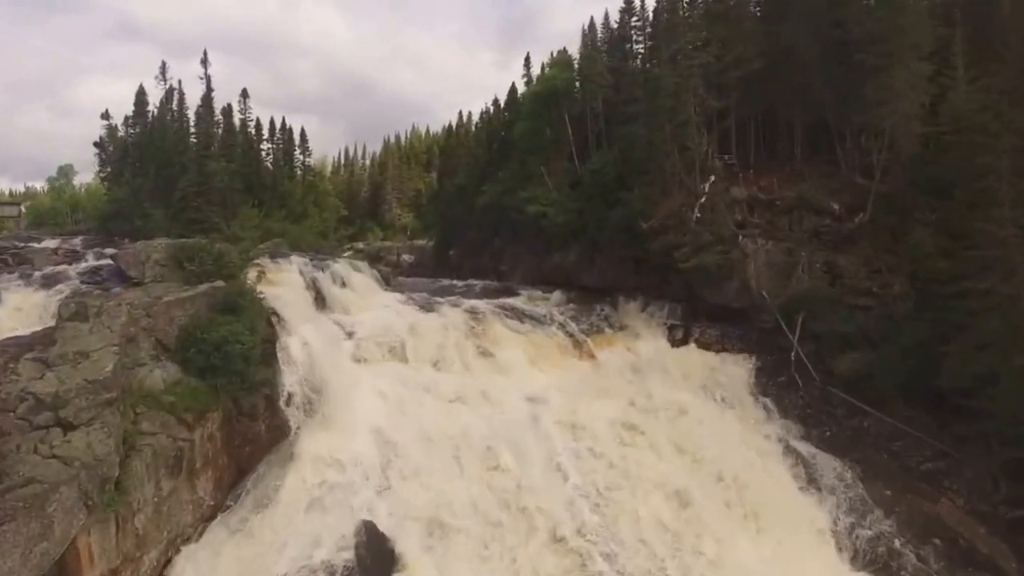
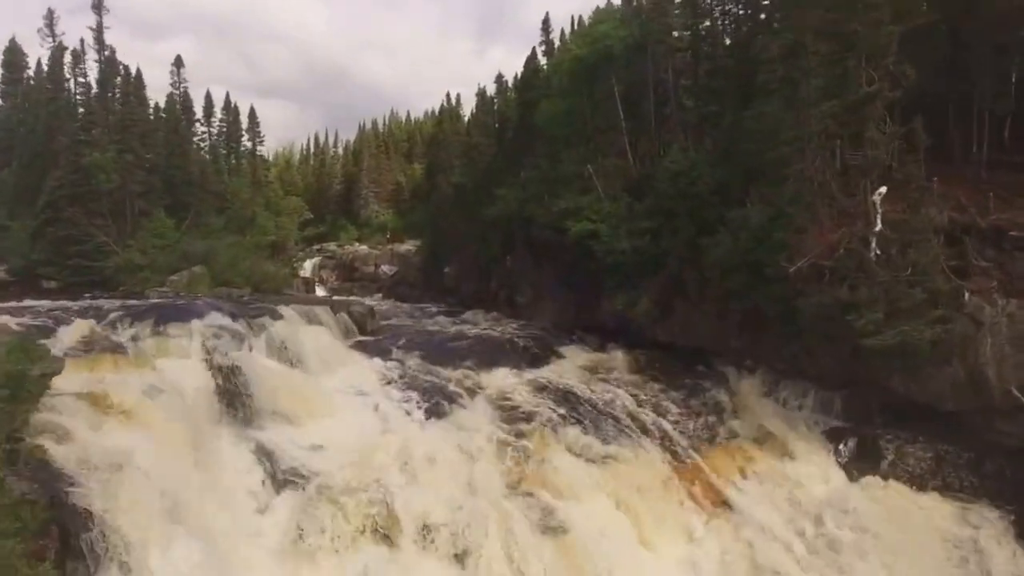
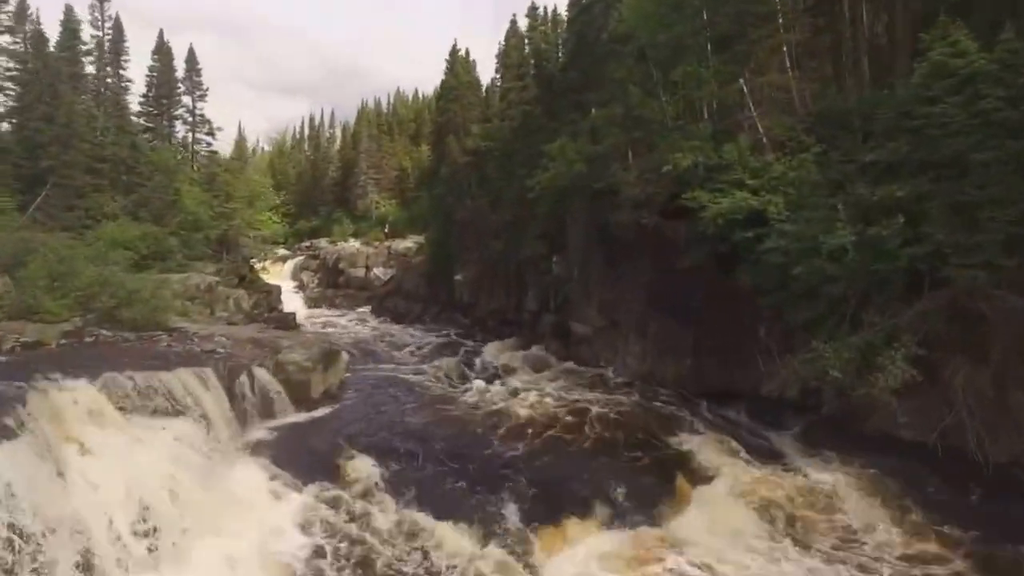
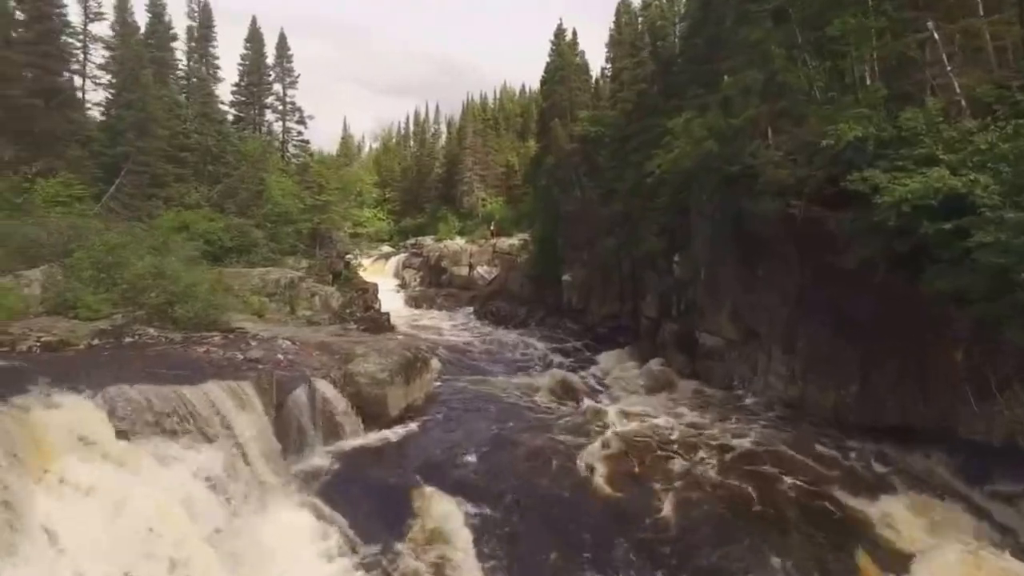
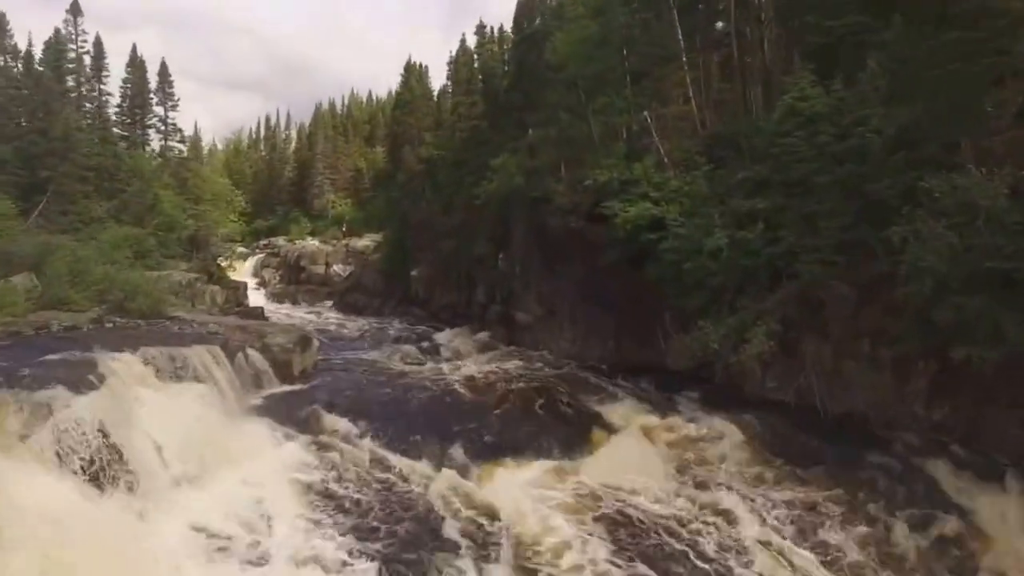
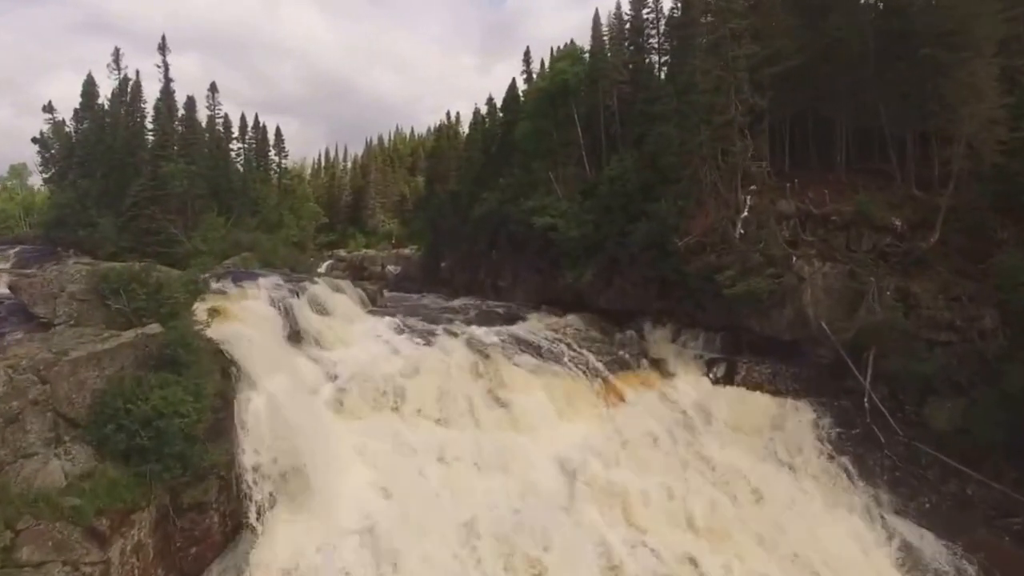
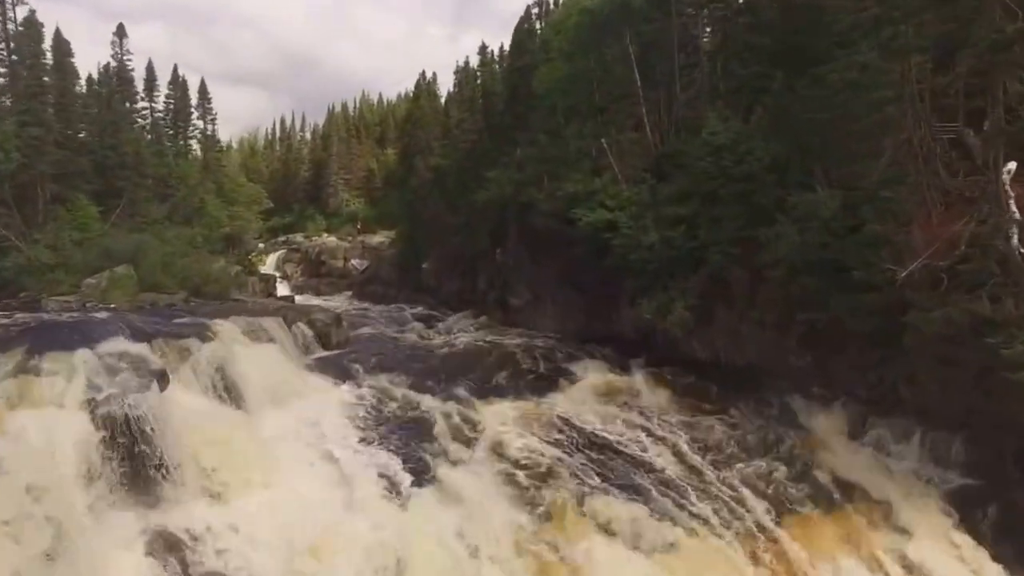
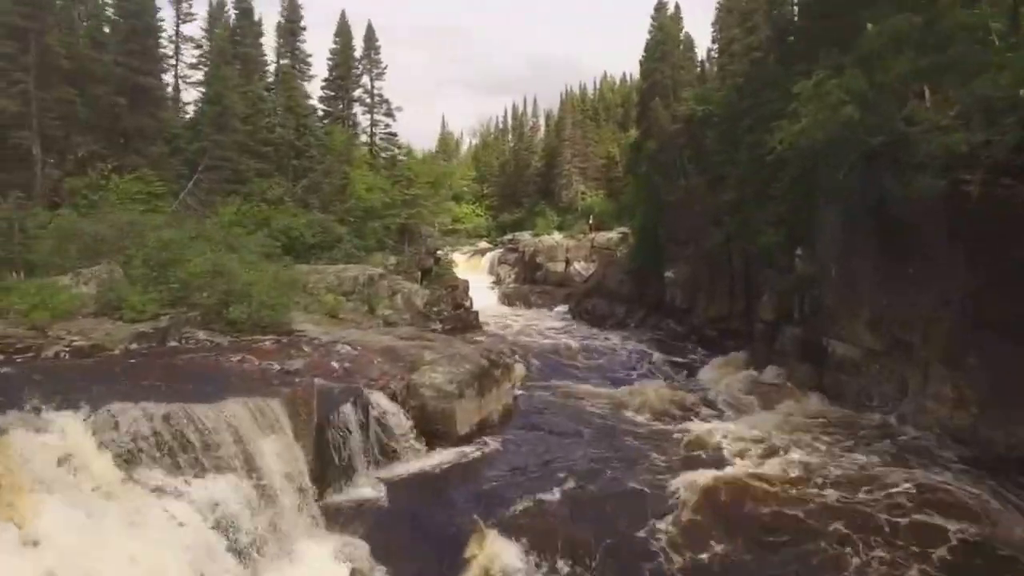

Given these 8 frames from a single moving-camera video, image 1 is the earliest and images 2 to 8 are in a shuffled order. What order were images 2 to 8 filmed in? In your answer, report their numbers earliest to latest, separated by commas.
6, 2, 7, 5, 3, 4, 8
